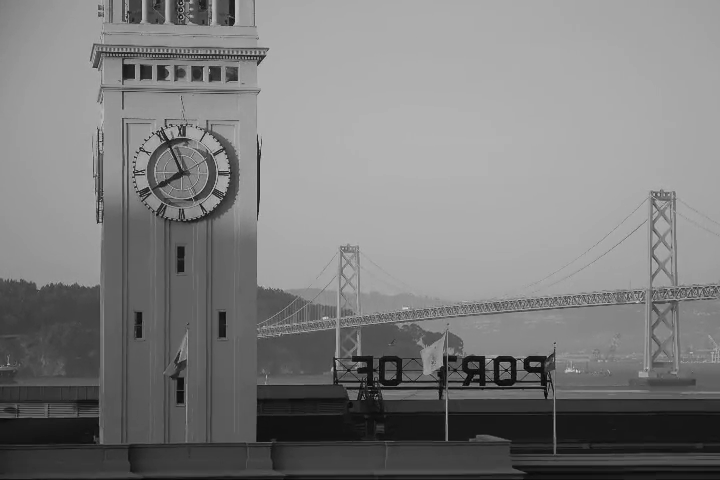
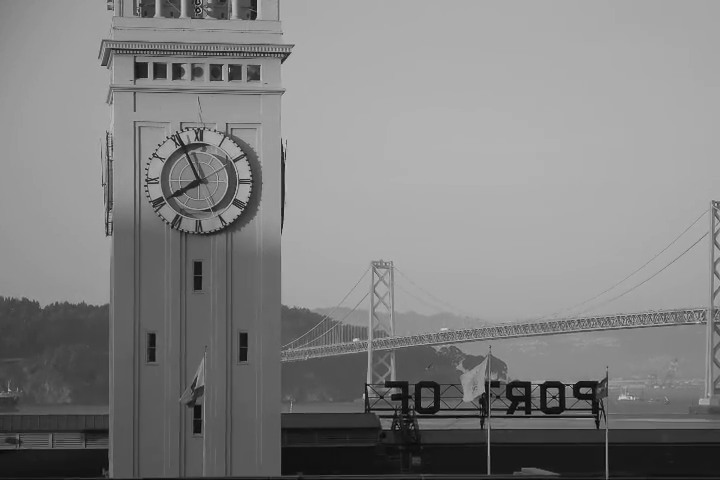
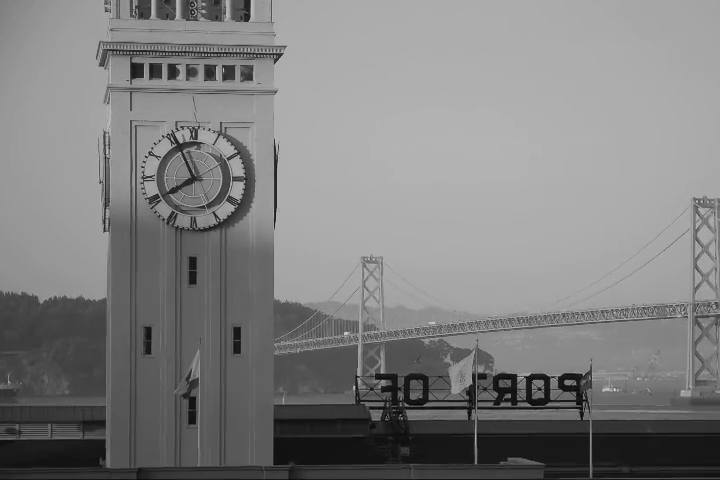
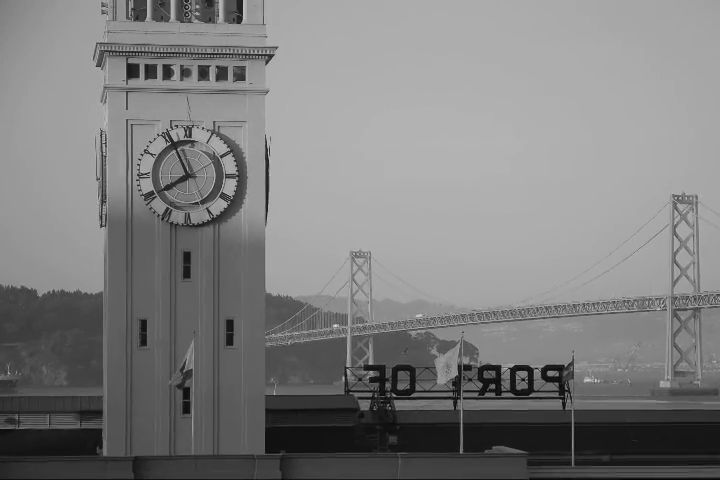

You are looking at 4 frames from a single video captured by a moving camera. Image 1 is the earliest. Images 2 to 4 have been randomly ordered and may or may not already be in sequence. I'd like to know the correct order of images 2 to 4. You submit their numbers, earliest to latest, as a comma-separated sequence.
4, 3, 2
